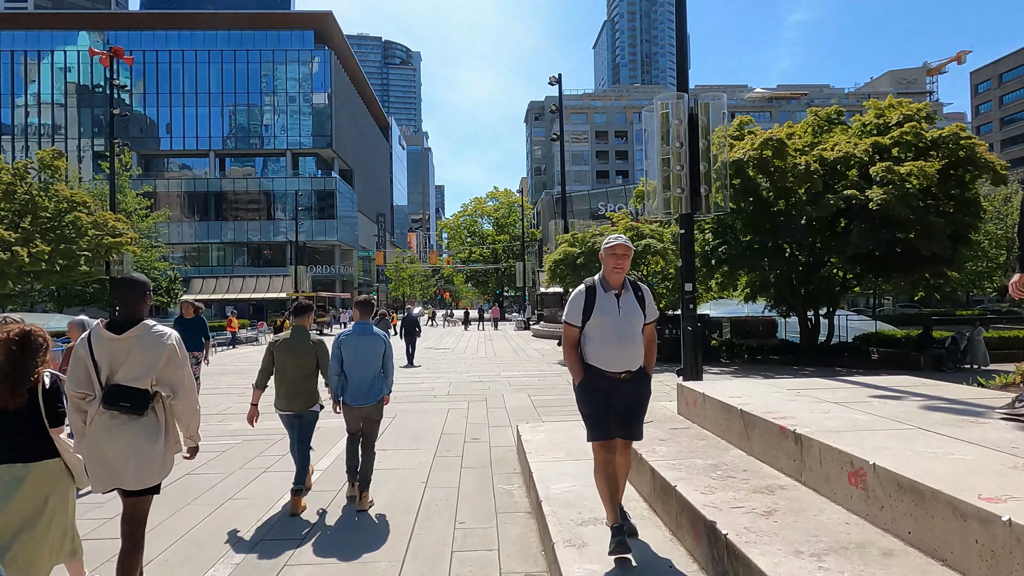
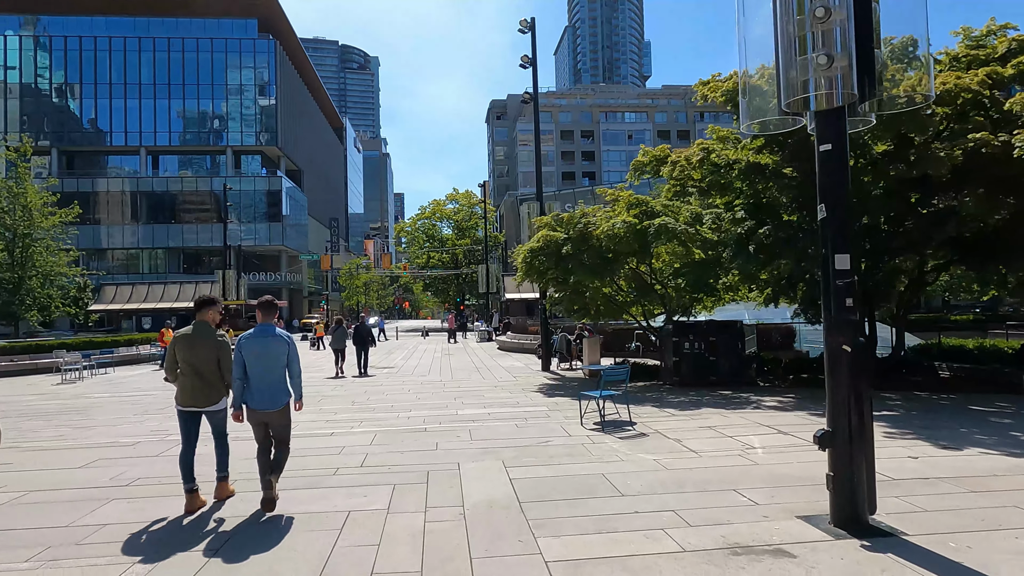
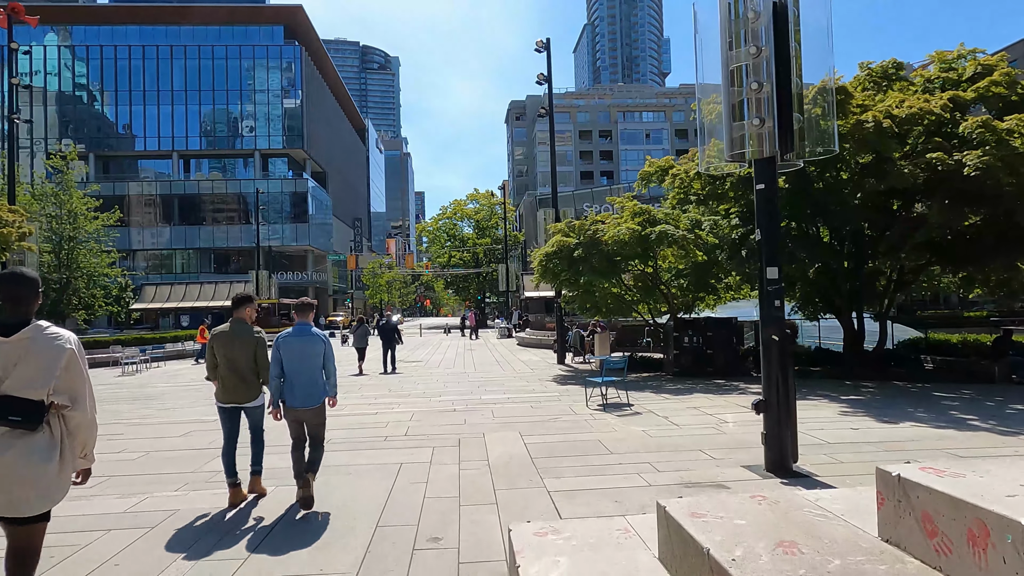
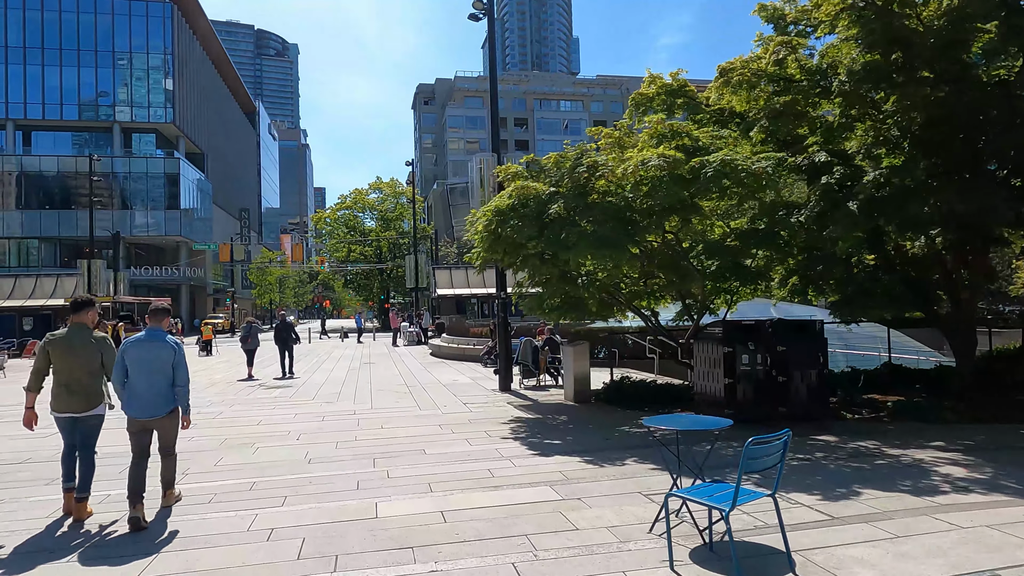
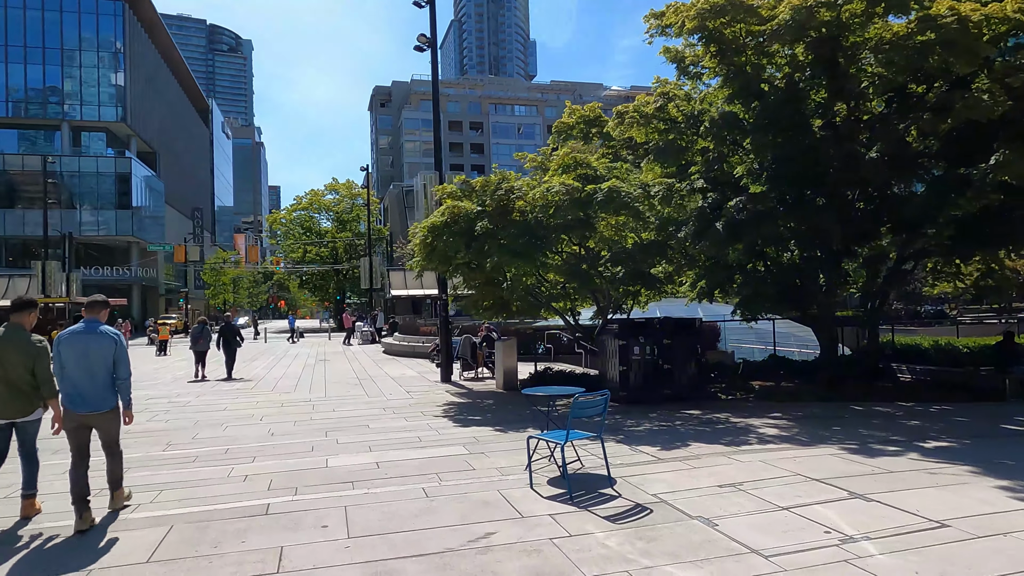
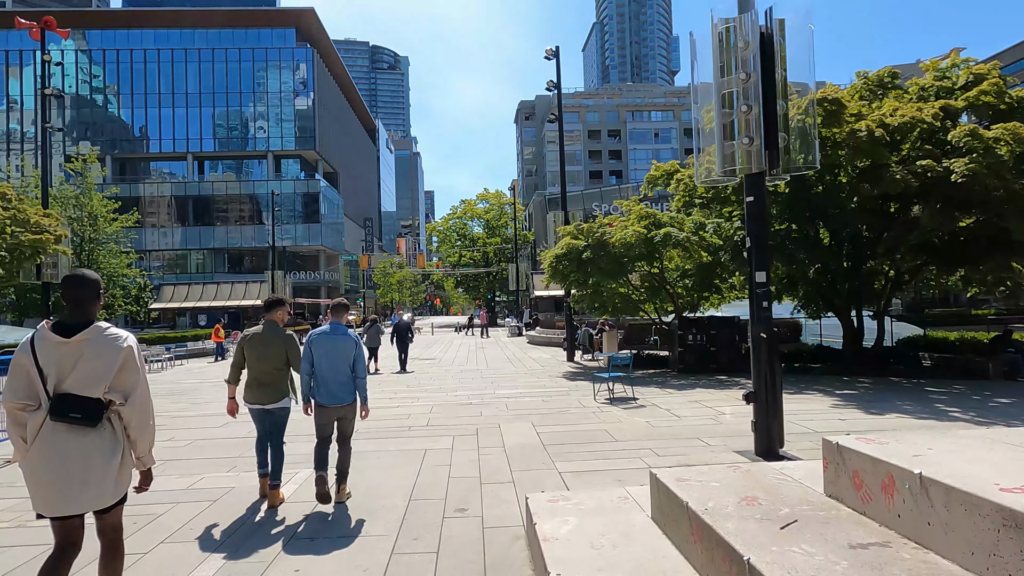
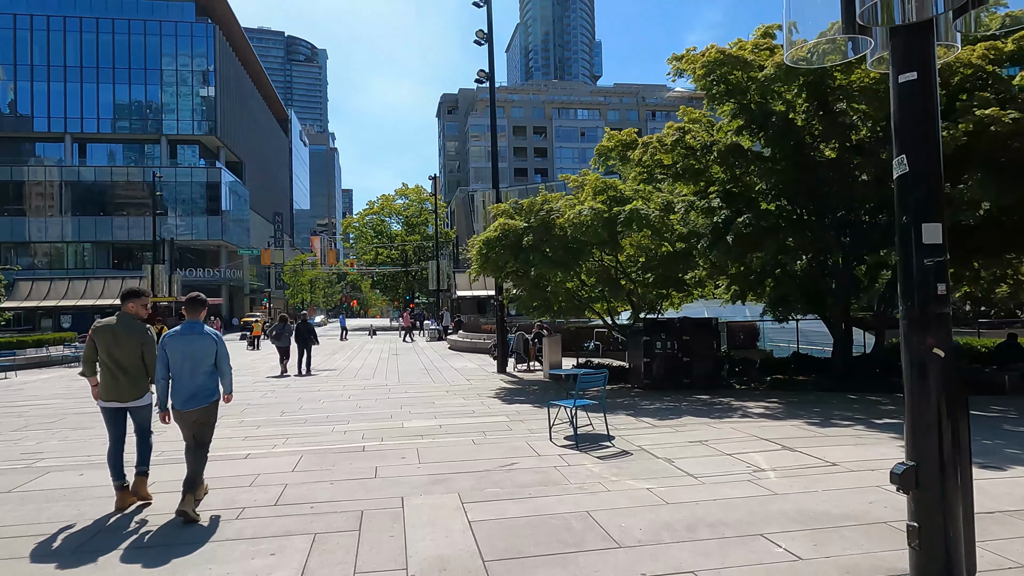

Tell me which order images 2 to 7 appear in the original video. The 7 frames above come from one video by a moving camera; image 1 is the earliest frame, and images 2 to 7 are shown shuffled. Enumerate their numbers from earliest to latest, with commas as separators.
6, 3, 2, 7, 5, 4
